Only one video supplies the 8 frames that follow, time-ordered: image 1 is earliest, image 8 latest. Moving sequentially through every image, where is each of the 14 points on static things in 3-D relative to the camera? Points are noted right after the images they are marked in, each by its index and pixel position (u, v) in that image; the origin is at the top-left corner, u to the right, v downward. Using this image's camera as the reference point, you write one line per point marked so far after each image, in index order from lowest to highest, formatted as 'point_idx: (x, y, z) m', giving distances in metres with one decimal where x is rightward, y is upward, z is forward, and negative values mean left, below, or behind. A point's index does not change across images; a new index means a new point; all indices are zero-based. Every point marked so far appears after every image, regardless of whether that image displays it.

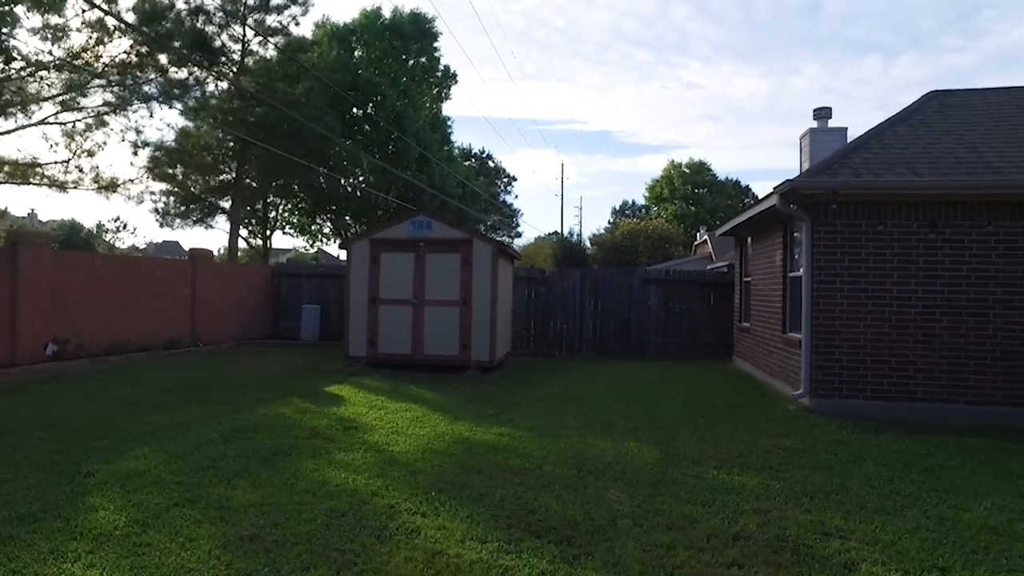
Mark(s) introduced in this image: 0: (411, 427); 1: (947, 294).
0: (-1.1, -1.6, +7.2) m
1: (+5.2, -0.1, +7.5) m
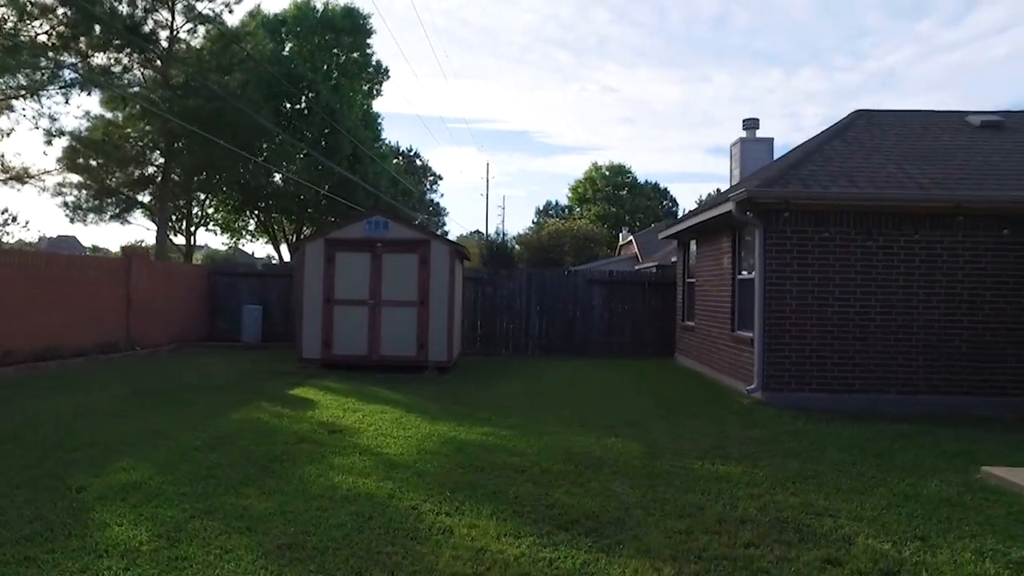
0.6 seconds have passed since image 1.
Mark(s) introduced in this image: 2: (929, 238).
0: (-1.3, -1.6, +7.2) m
1: (+4.9, -0.1, +8.4) m
2: (+5.5, +0.7, +8.3) m
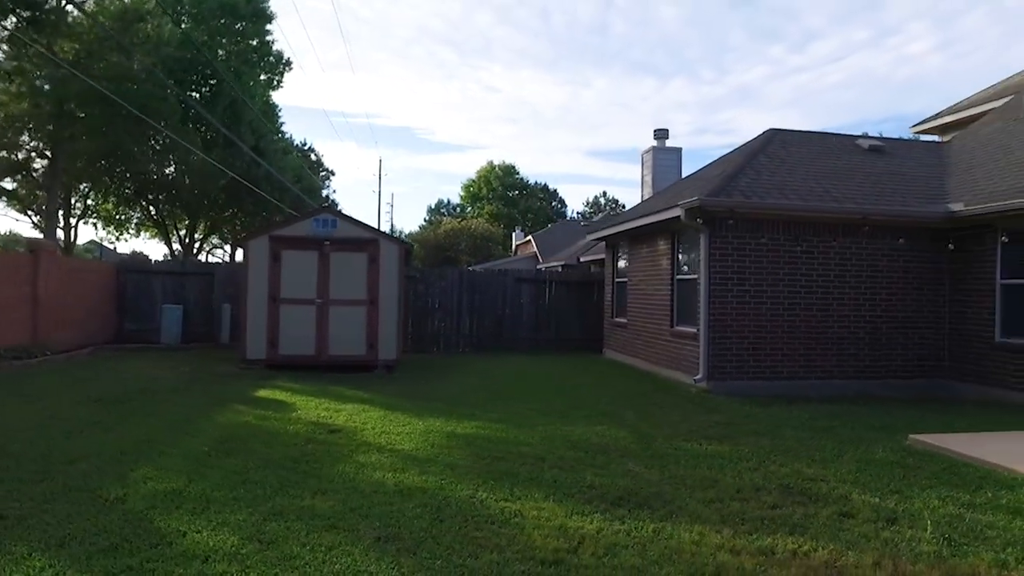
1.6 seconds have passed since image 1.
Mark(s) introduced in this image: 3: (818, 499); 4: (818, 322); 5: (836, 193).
0: (-1.3, -1.6, +7.3) m
1: (+4.5, -0.1, +9.7) m
2: (+5.1, +0.7, +9.7) m
3: (+2.4, -1.7, +5.0) m
4: (+4.7, -0.5, +9.7) m
5: (+5.2, +1.5, +9.9) m
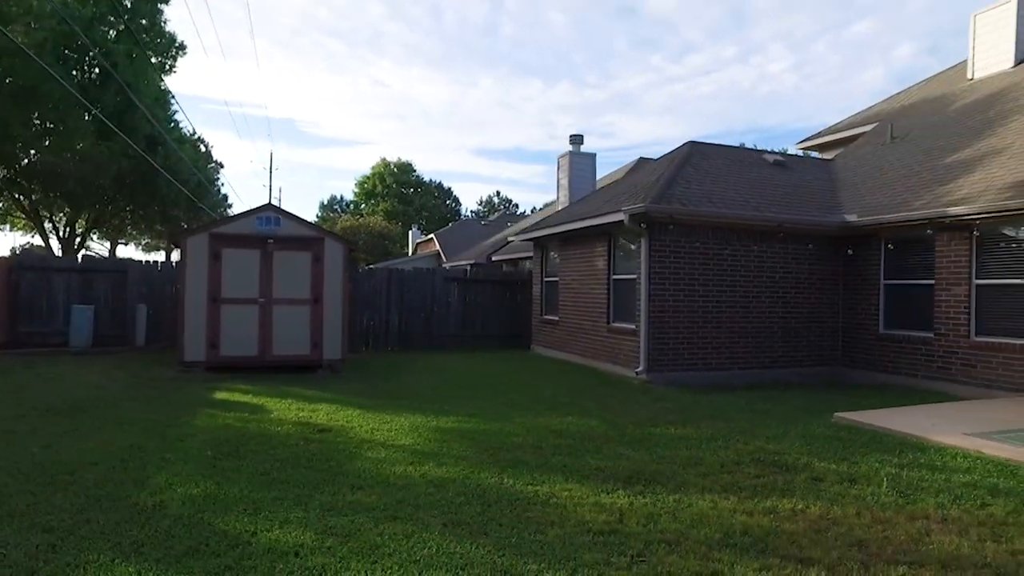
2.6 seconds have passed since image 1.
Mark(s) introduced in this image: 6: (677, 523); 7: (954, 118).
0: (-1.6, -1.6, +7.5) m
1: (+3.8, -0.1, +10.9) m
2: (+4.3, +0.7, +11.0) m
3: (+2.6, -1.7, +5.9) m
4: (+4.0, -0.5, +10.9) m
5: (+4.3, +1.5, +11.2) m
6: (+1.2, -1.7, +4.6) m
7: (+9.2, +3.6, +13.1) m
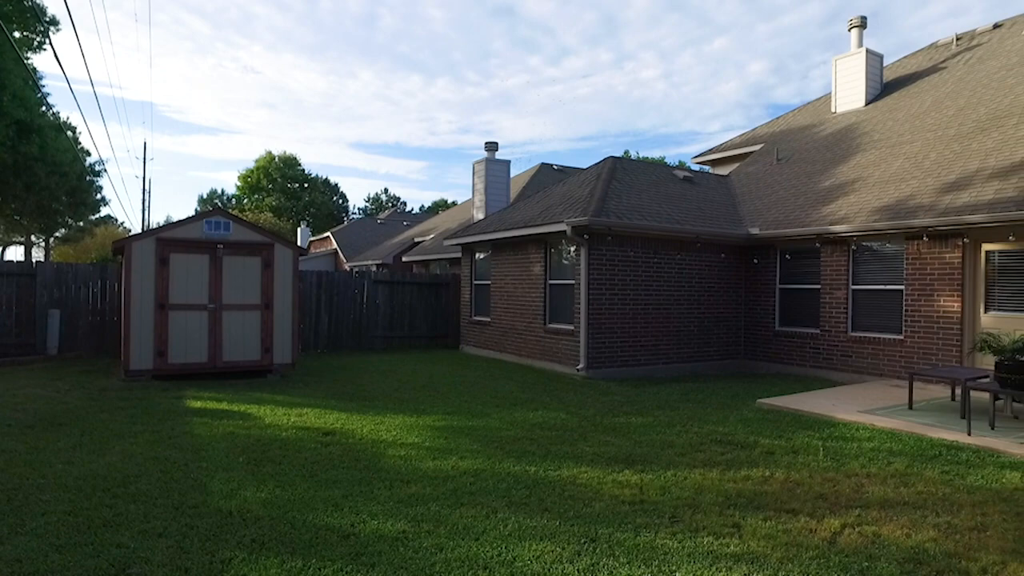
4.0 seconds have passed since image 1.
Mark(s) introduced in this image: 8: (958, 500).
0: (-1.7, -1.7, +7.9) m
1: (+2.8, -0.2, +12.3) m
2: (+3.3, +0.6, +12.5) m
3: (+2.6, -1.8, +7.2) m
4: (+3.0, -0.6, +12.4) m
5: (+3.3, +1.4, +12.7) m
6: (+1.6, -1.8, +5.6) m
7: (+7.6, +3.5, +15.5) m
8: (+3.9, -1.9, +5.5) m
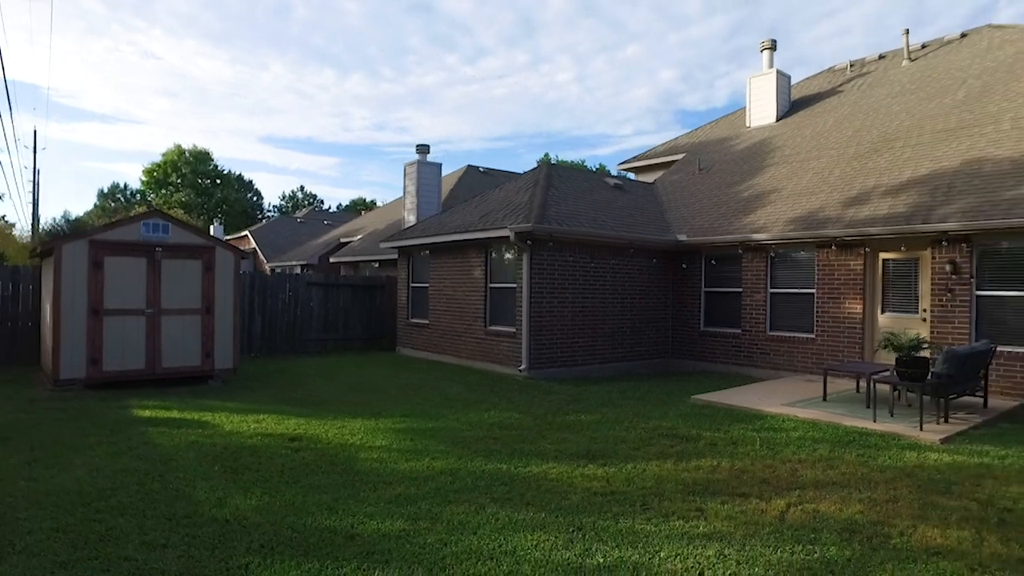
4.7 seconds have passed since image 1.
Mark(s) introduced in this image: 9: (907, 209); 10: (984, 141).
0: (-2.2, -1.8, +8.0) m
1: (+1.6, -0.2, +12.9) m
2: (+2.1, +0.6, +13.2) m
3: (+2.2, -1.9, +7.9) m
4: (+1.8, -0.7, +13.1) m
5: (+2.1, +1.4, +13.4) m
6: (+1.3, -1.9, +6.2) m
7: (+6.0, +3.4, +16.8) m
8: (+3.7, -1.9, +6.4) m
9: (+6.9, +1.4, +11.0) m
10: (+9.1, +2.9, +12.1) m
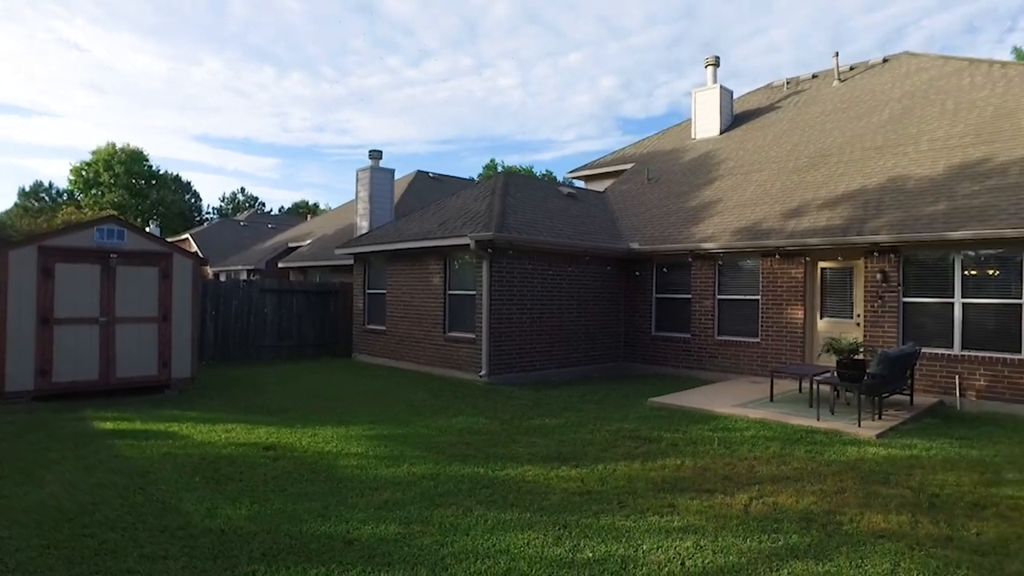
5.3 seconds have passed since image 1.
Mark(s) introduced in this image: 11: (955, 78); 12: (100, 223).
0: (-2.6, -1.9, +8.0) m
1: (+0.8, -0.4, +13.3) m
2: (+1.3, +0.4, +13.7) m
3: (+1.8, -2.0, +8.3) m
4: (+1.0, -0.8, +13.4) m
5: (+1.2, +1.2, +13.9) m
6: (+1.1, -2.0, +6.5) m
7: (+4.8, +3.3, +17.6) m
8: (+3.5, -2.0, +7.0) m
9: (+6.2, +1.3, +11.8) m
10: (+8.3, +2.7, +13.2) m
11: (+10.9, +5.2, +15.5) m
12: (-6.5, +1.0, +9.8) m
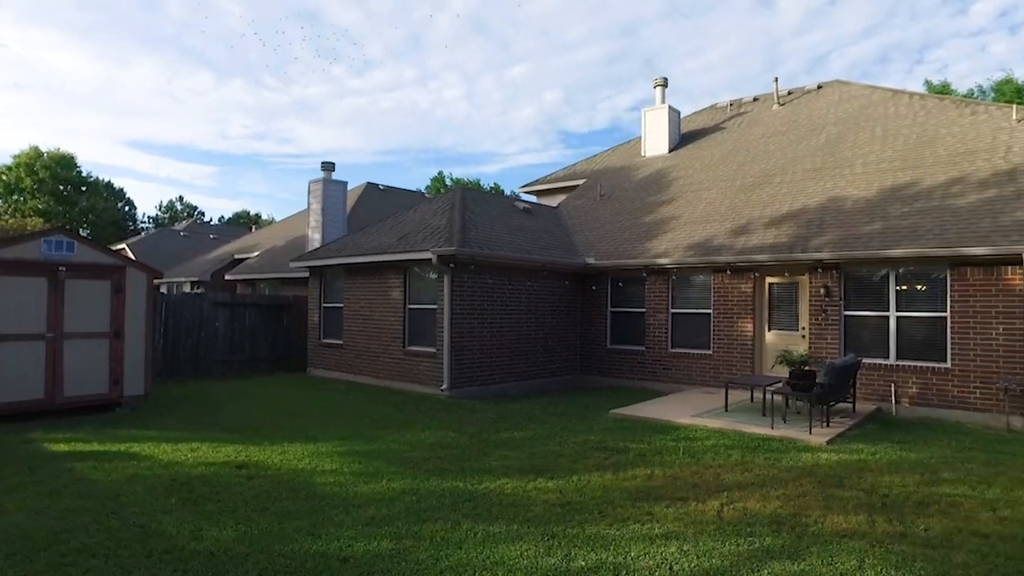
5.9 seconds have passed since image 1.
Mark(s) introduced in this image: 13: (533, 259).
0: (-2.9, -2.1, +7.9) m
1: (0.0, -0.7, +13.5) m
2: (+0.4, +0.1, +13.9) m
3: (+1.4, -2.2, +8.6) m
4: (+0.1, -1.1, +13.6) m
5: (+0.3, +0.9, +14.1) m
6: (+0.9, -2.2, +6.7) m
7: (+3.6, +2.9, +18.1) m
8: (+3.2, -2.2, +7.4) m
9: (+5.5, +1.0, +12.5) m
10: (+7.5, +2.4, +14.1) m
11: (+9.9, +4.8, +16.7) m
12: (-6.9, +0.8, +9.4) m
13: (+0.5, +0.6, +13.6) m
